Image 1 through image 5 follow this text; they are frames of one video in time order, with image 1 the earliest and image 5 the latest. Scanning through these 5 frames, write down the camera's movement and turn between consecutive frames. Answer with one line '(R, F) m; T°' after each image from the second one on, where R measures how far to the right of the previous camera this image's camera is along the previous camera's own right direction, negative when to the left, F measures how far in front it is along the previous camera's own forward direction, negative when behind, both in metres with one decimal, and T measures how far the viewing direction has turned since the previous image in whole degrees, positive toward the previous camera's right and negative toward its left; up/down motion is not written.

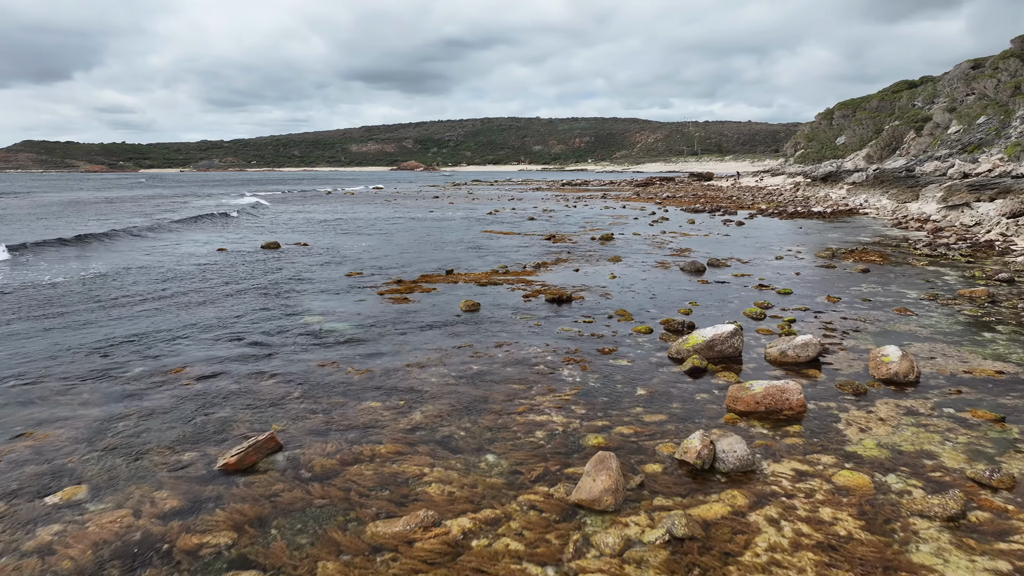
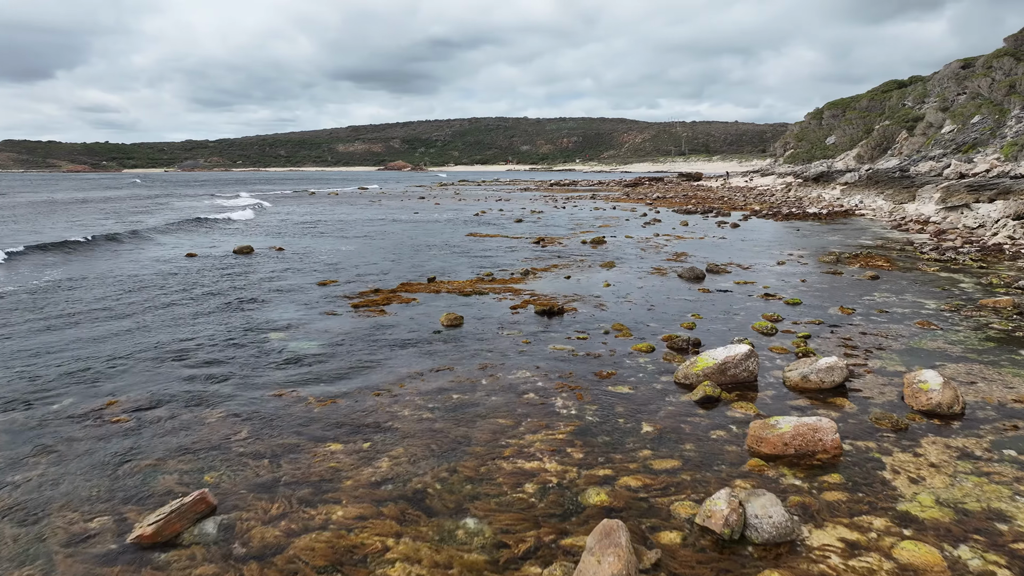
(0.0, +1.1) m; +1°
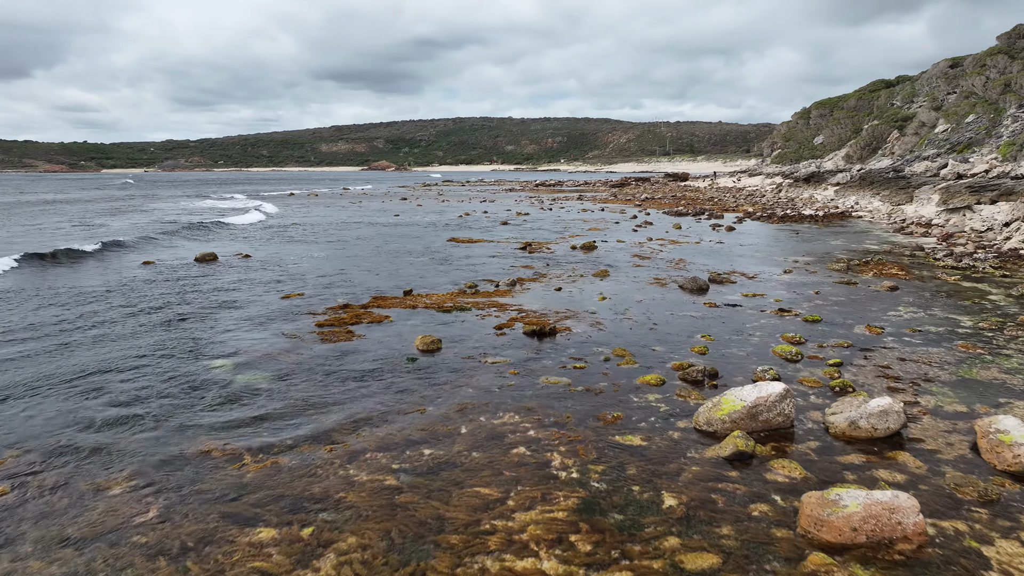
(0.0, +1.5) m; +1°
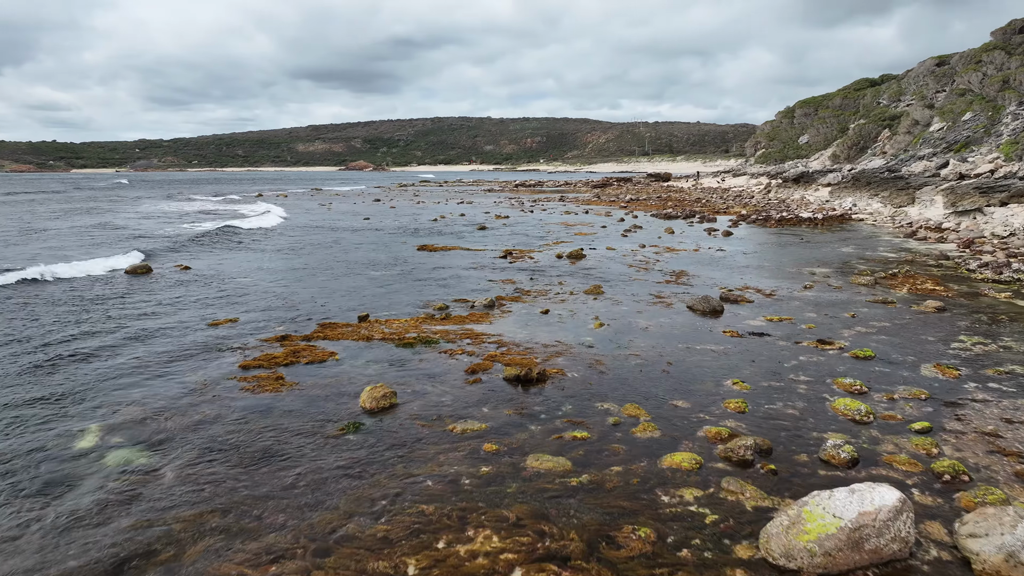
(0.0, +2.4) m; +2°
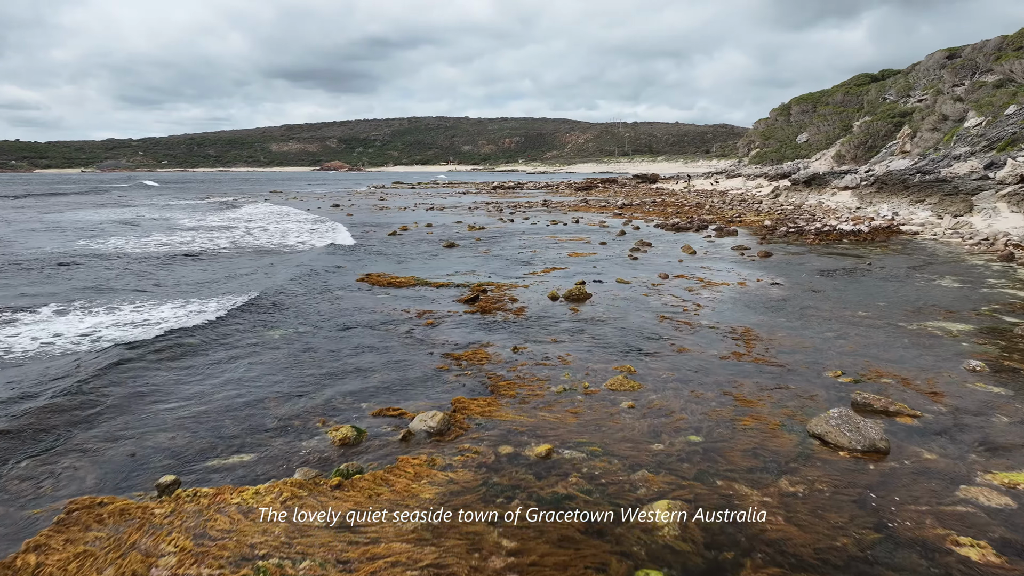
(+0.1, +6.0) m; +2°
